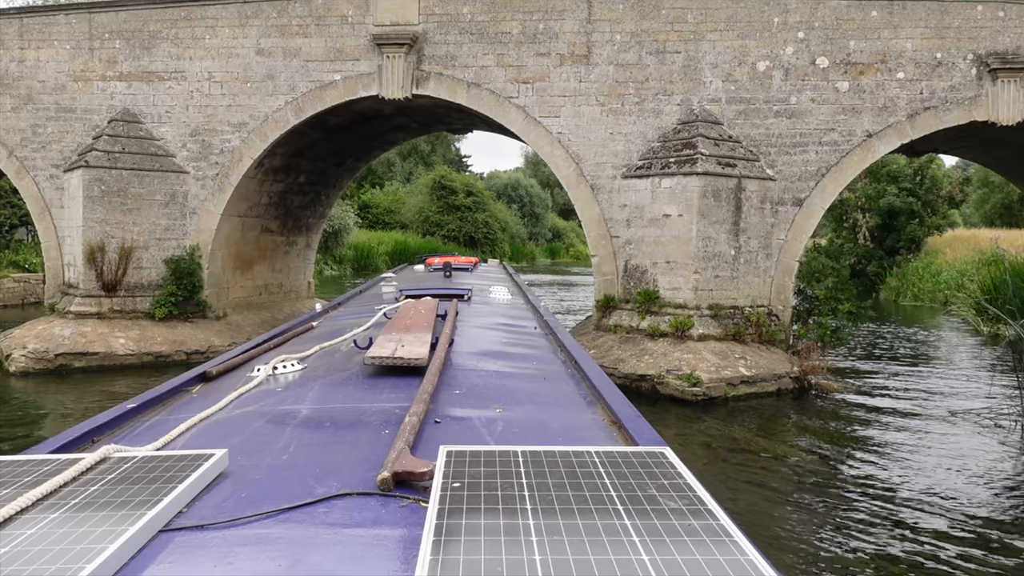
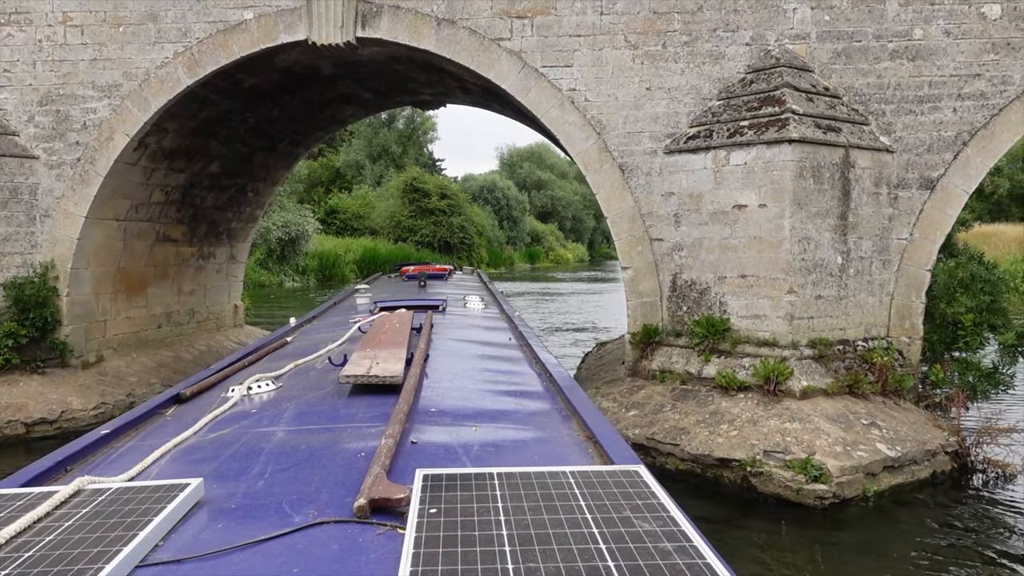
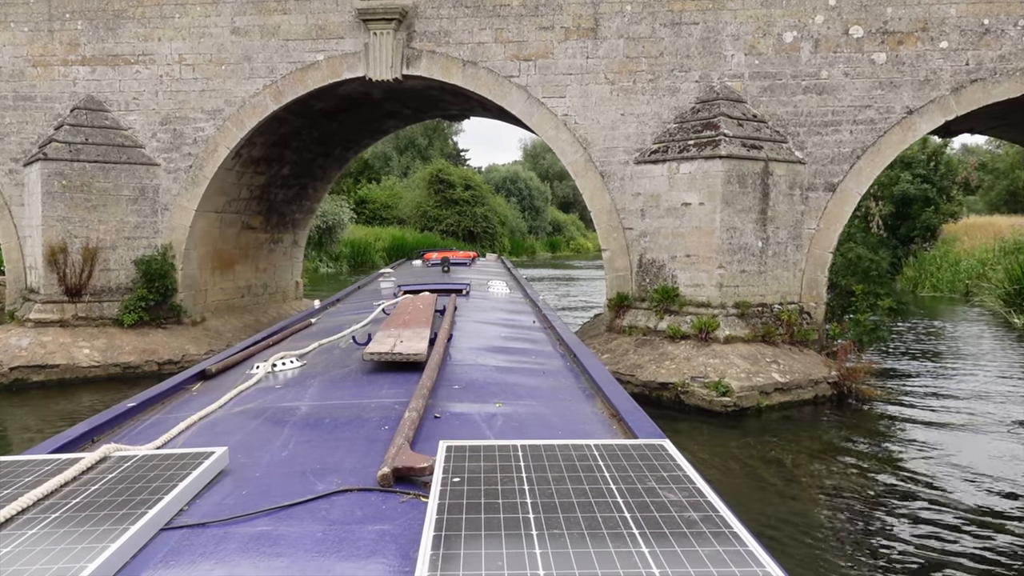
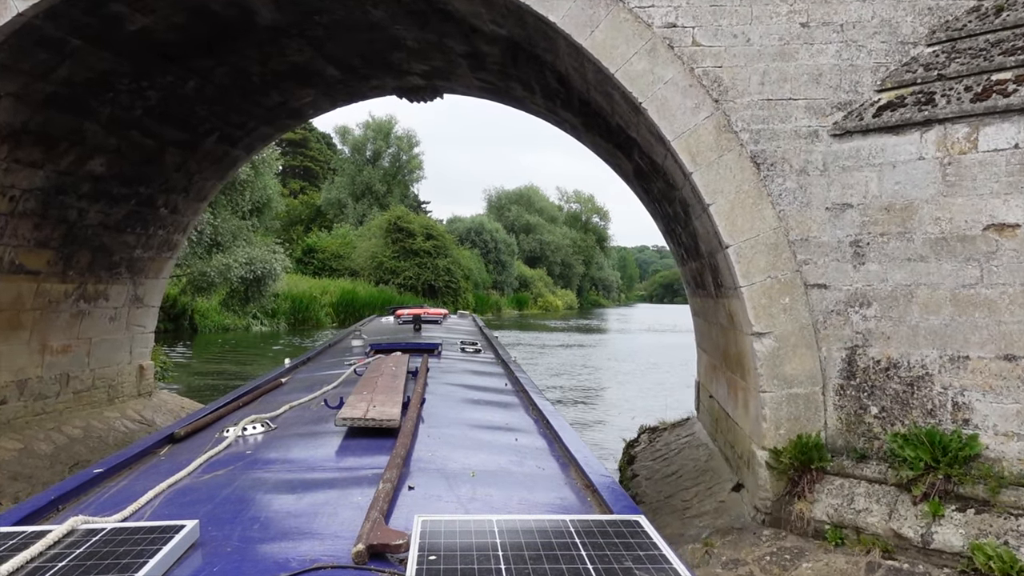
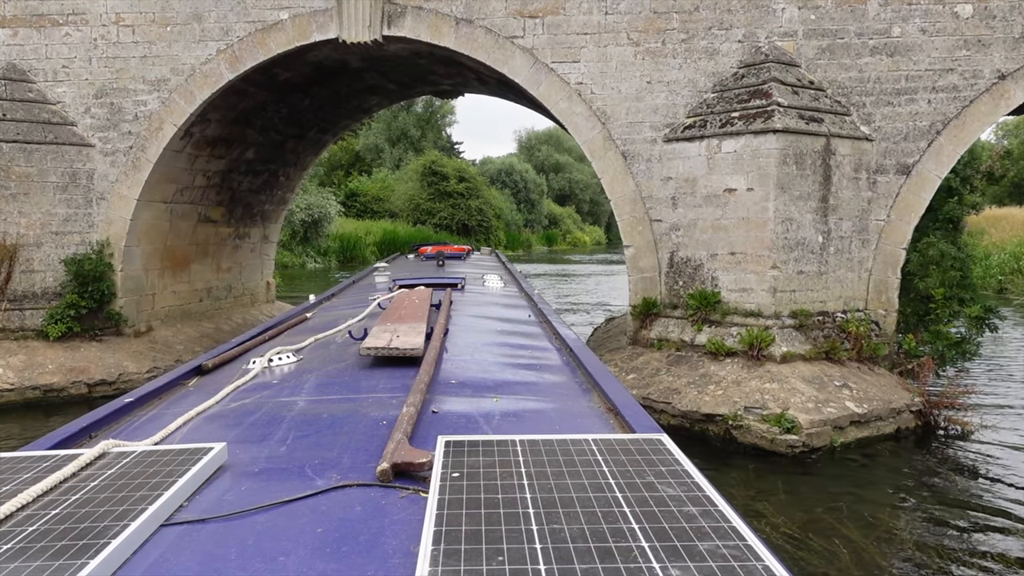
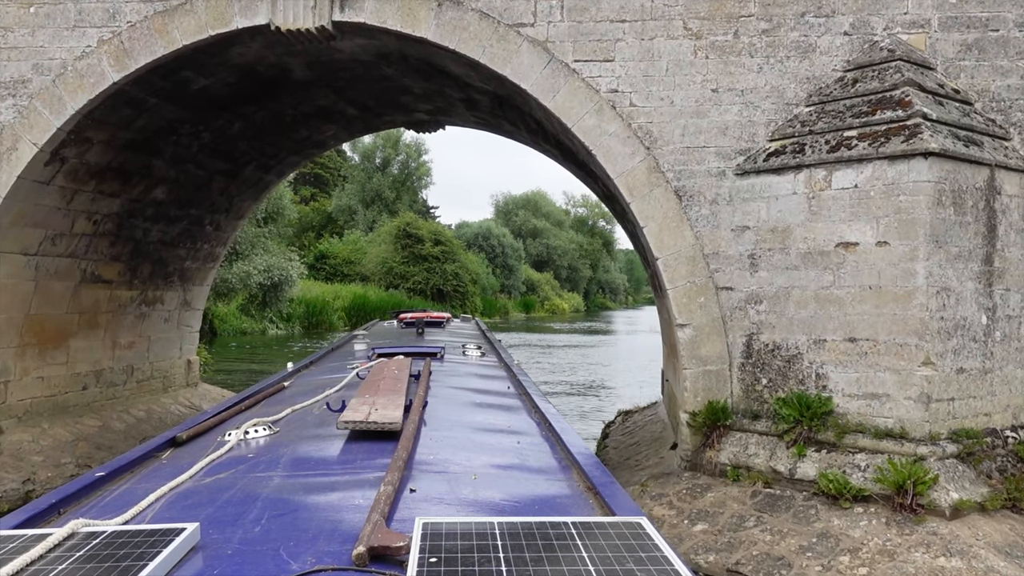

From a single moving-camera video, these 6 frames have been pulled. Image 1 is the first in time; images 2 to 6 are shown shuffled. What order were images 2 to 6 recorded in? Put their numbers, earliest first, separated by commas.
3, 5, 2, 6, 4
